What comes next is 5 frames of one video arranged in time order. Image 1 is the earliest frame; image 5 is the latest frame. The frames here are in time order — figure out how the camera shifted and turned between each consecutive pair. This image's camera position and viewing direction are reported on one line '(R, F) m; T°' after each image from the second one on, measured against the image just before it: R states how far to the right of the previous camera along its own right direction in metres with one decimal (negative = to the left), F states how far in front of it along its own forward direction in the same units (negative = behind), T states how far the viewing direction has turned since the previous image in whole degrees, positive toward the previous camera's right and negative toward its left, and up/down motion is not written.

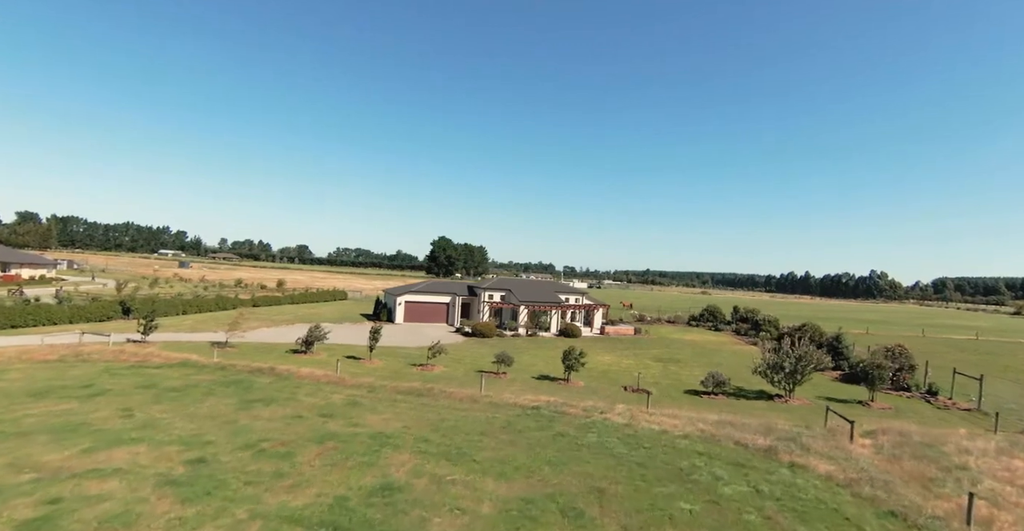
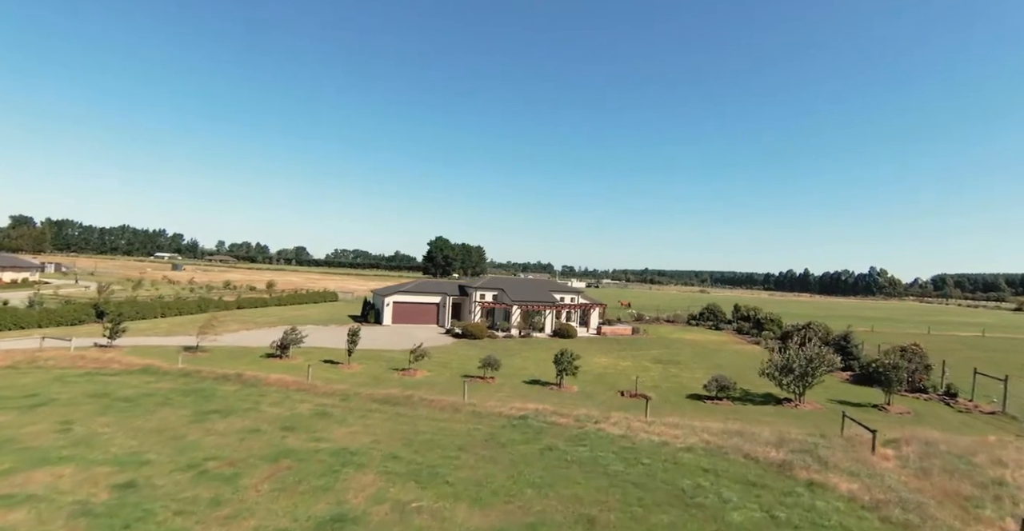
(+0.7, +2.0) m; 0°
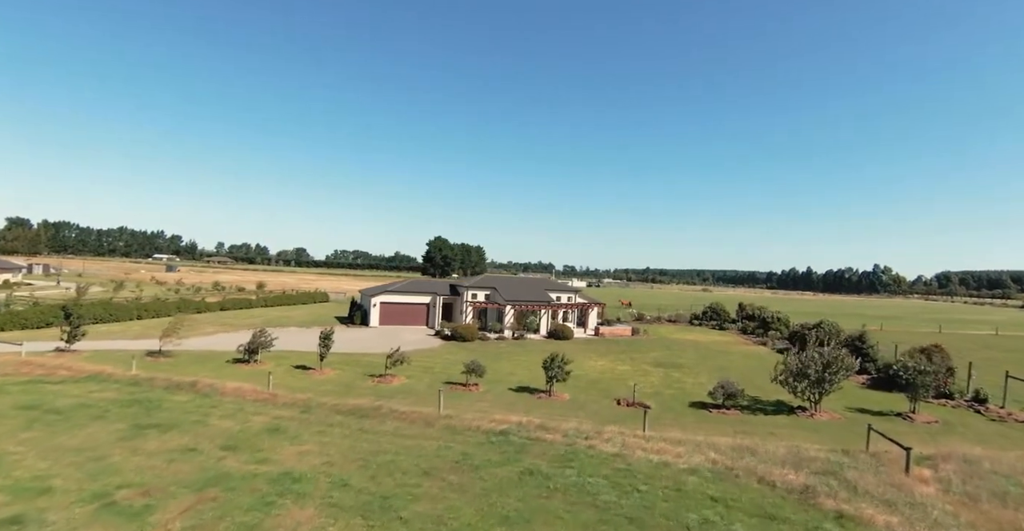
(+0.8, +2.3) m; 0°
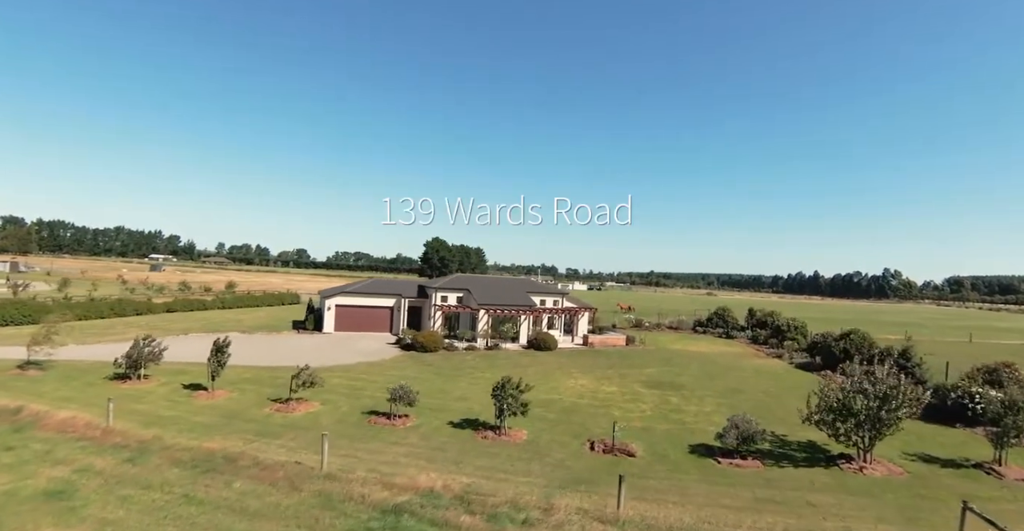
(+2.4, +5.9) m; -1°
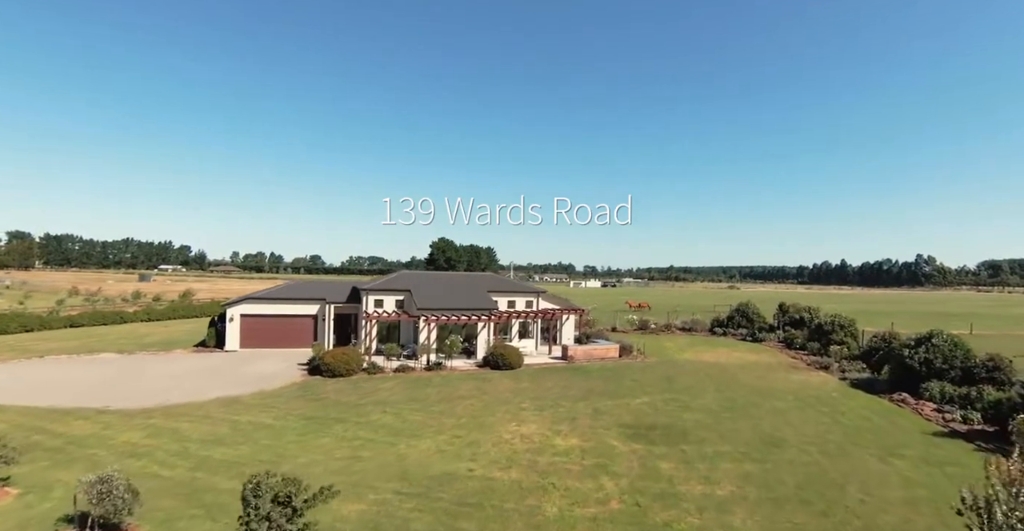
(+4.2, +9.3) m; -2°
